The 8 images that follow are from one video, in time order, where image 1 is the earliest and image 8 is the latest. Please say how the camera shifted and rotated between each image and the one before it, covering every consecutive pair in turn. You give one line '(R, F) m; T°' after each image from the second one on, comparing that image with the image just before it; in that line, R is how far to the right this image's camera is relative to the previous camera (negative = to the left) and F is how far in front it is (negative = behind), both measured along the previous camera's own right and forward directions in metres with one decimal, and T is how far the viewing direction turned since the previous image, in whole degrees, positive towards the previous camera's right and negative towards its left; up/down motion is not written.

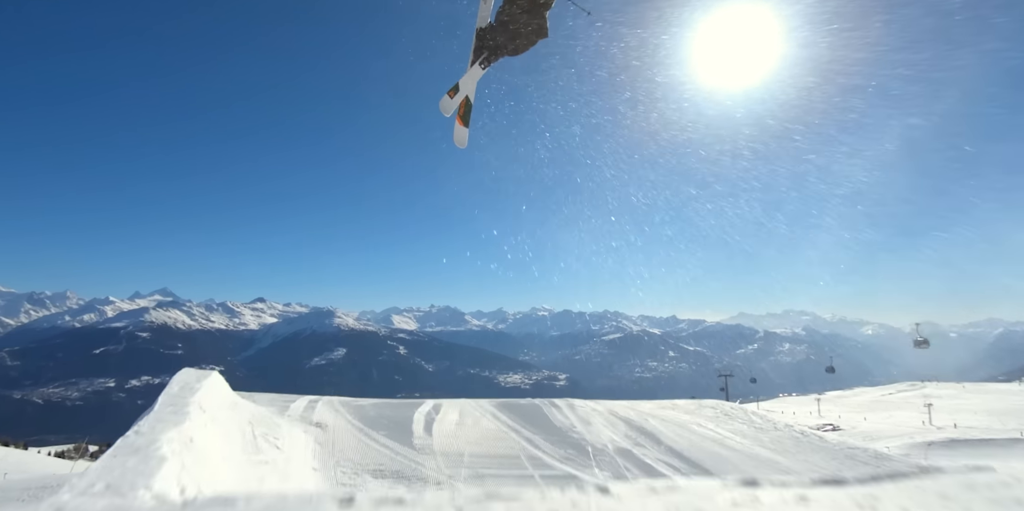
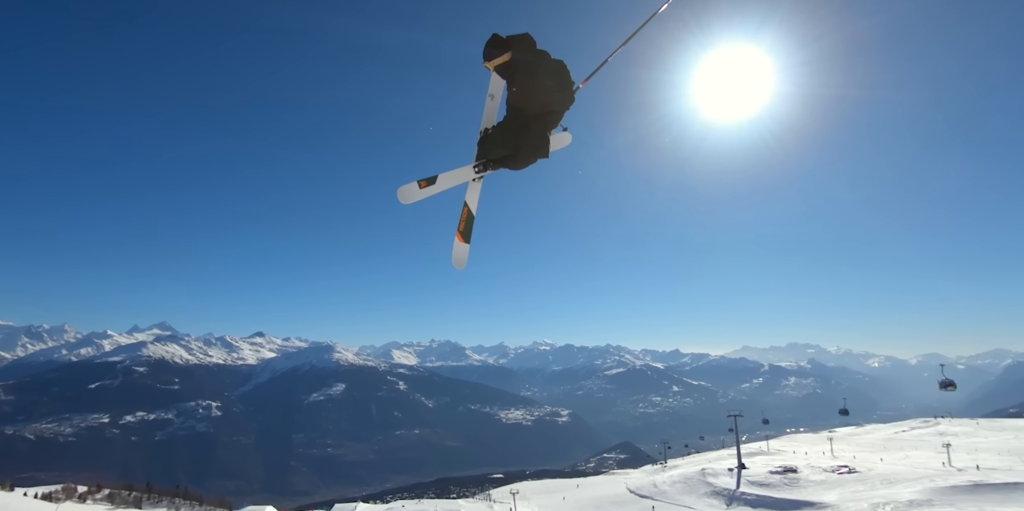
(-0.3, +2.3) m; 0°
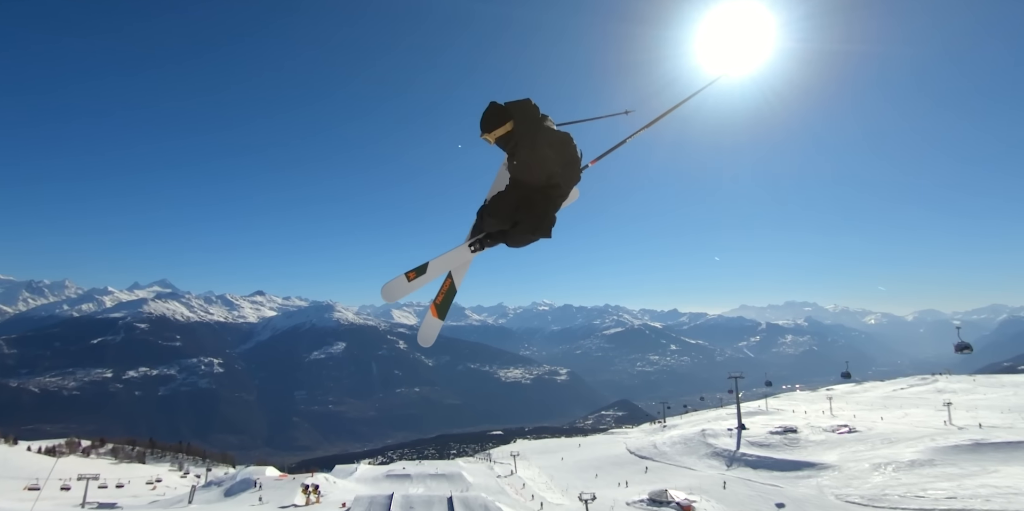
(0.0, +4.1) m; 0°
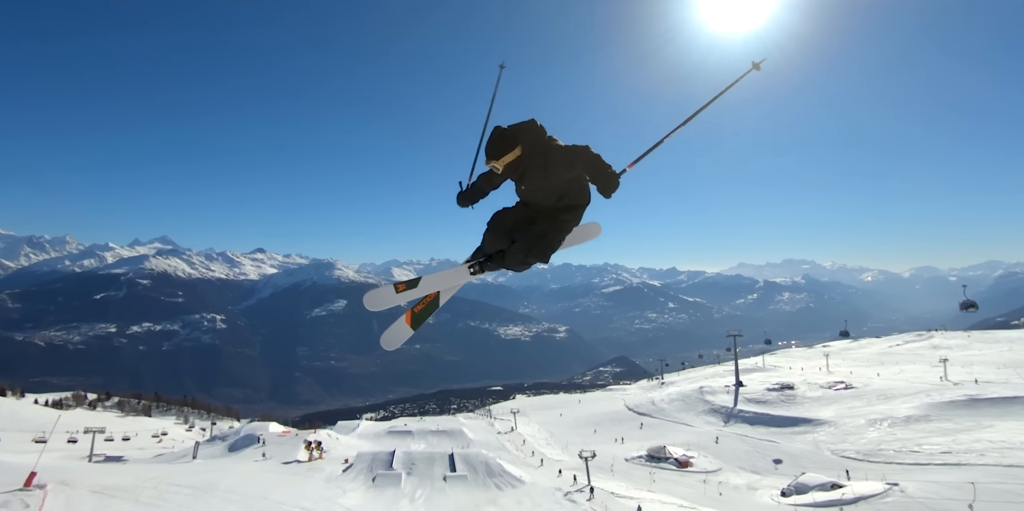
(-0.2, +1.5) m; 0°
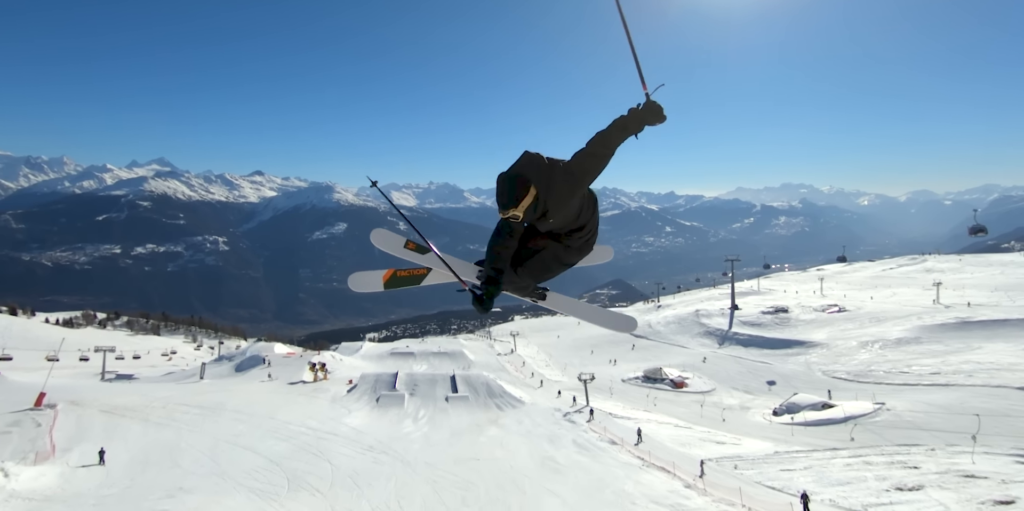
(-0.3, +1.4) m; 0°
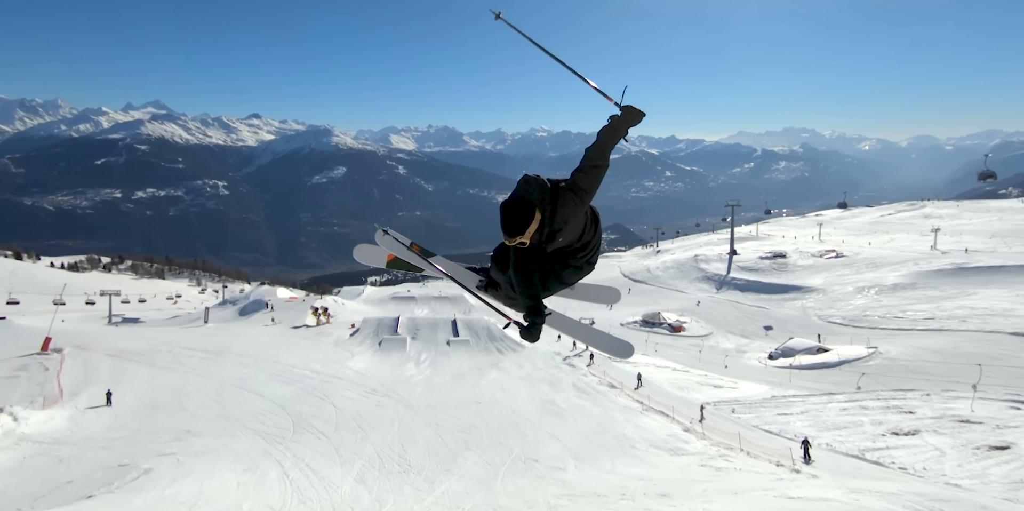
(-0.2, +0.5) m; 0°
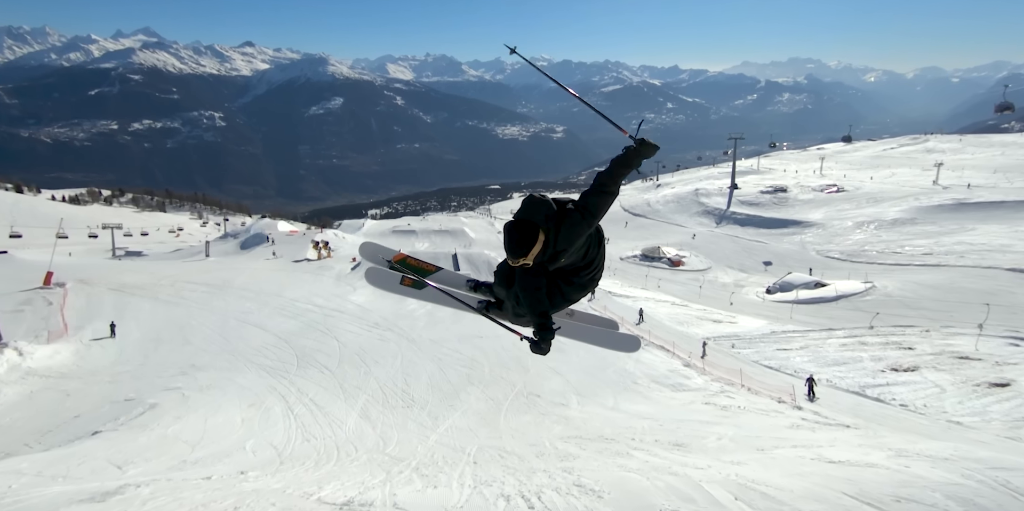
(-0.1, +0.6) m; 0°
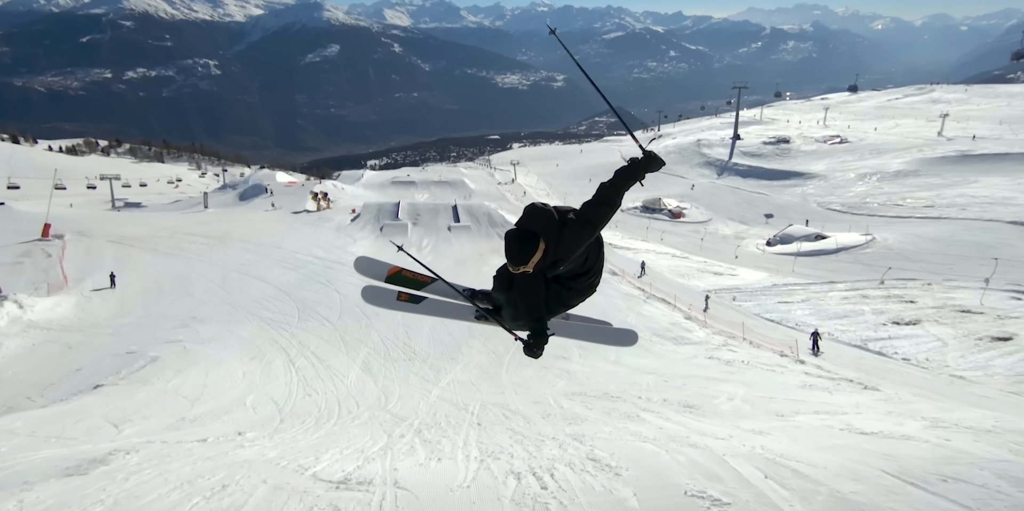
(-0.1, +0.4) m; 0°
